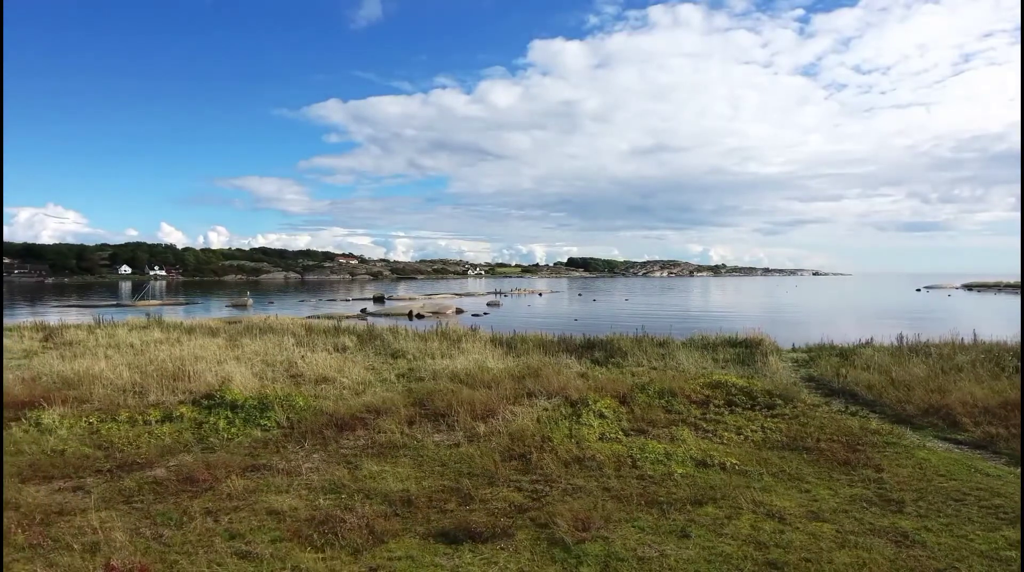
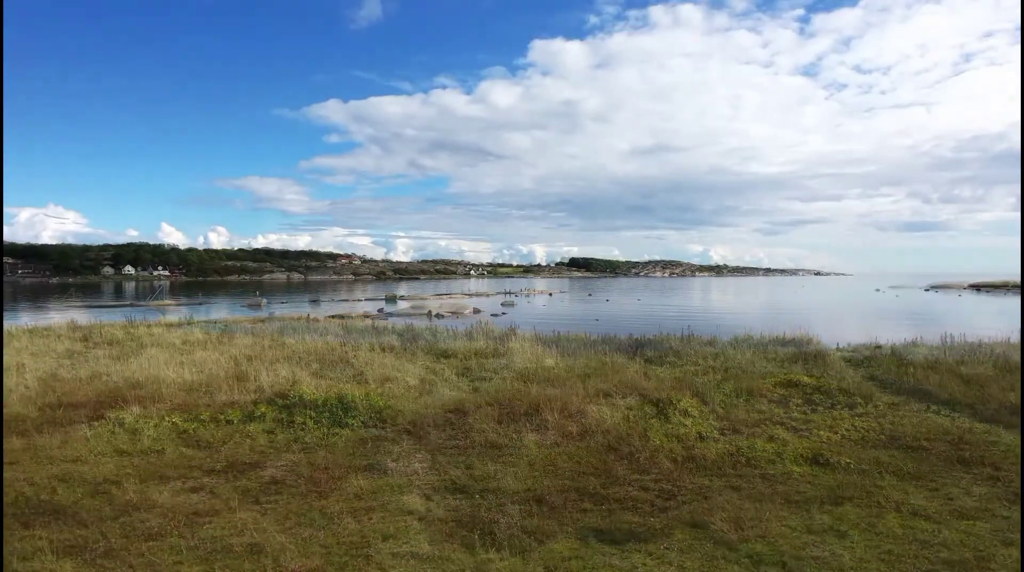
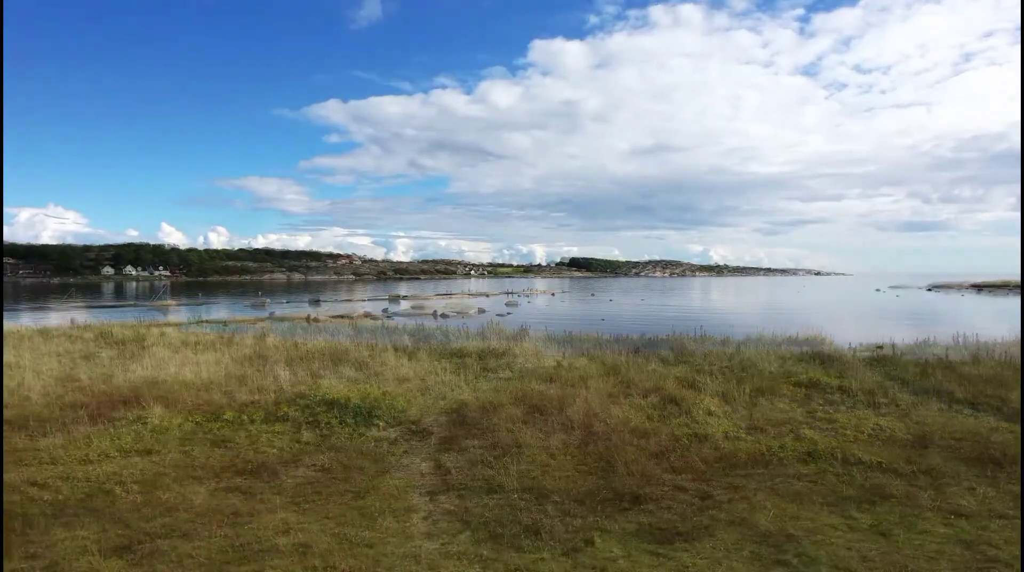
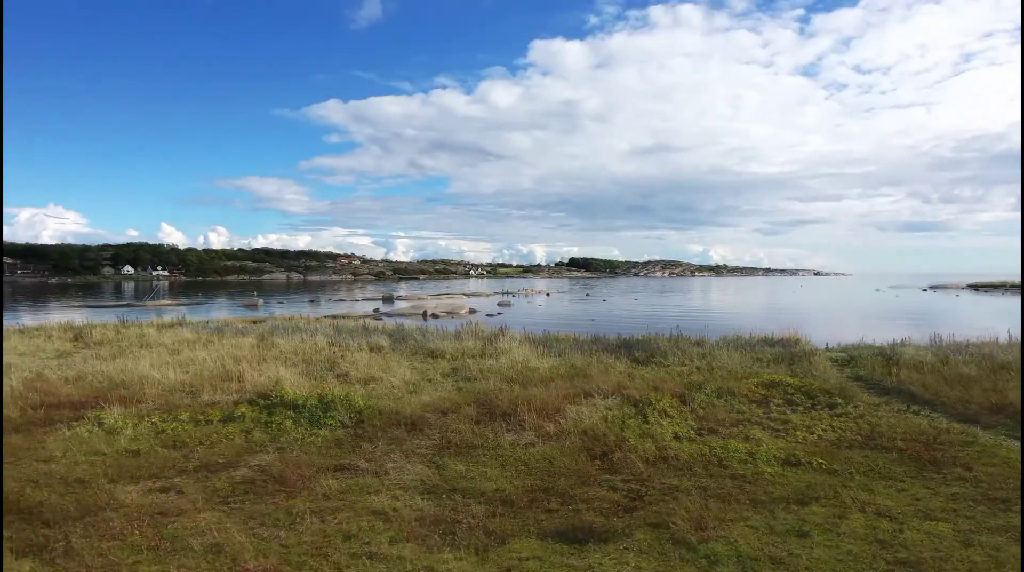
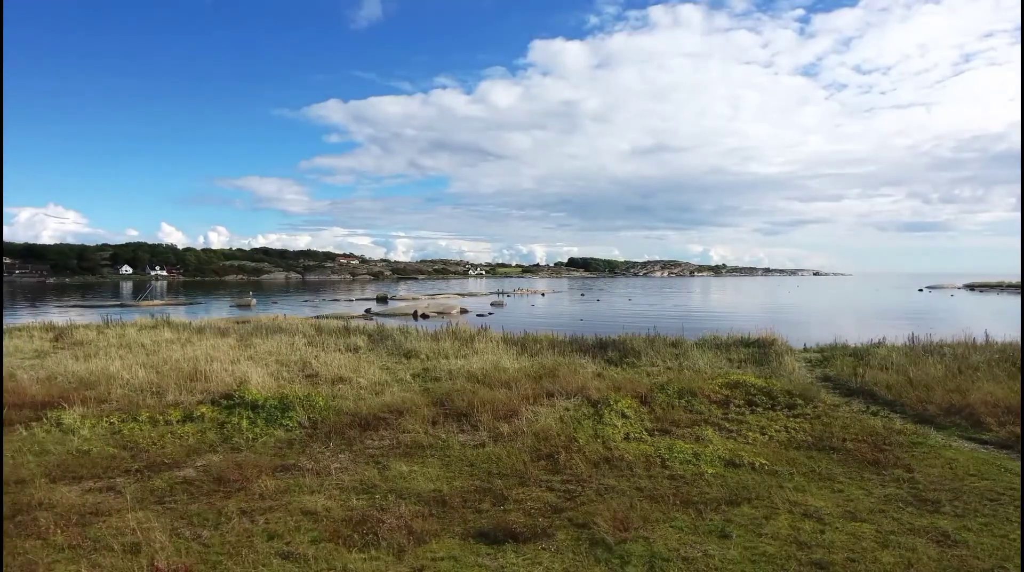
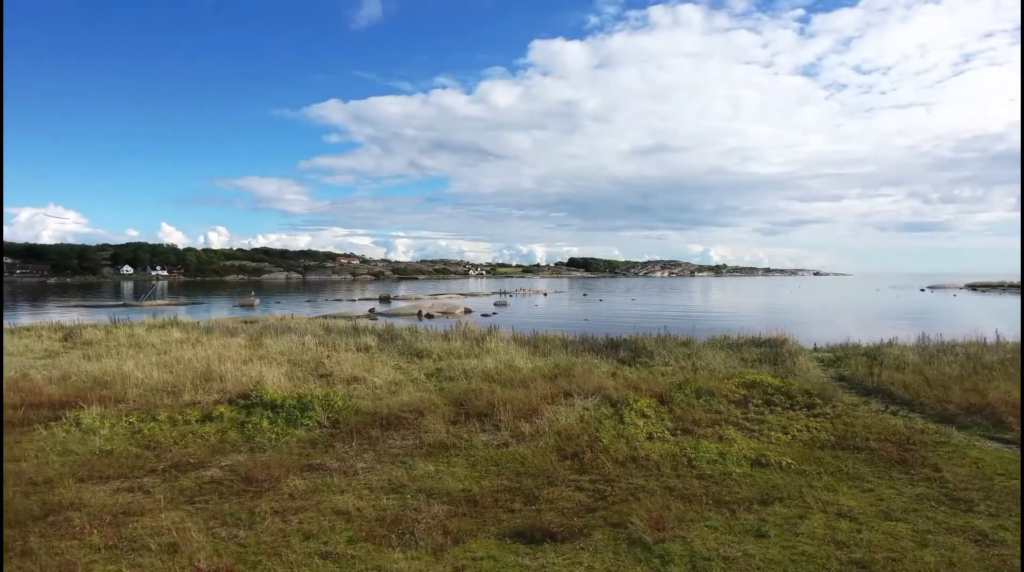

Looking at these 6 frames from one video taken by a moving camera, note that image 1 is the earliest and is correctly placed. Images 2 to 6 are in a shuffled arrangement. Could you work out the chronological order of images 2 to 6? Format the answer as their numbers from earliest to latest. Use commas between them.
5, 6, 4, 2, 3
